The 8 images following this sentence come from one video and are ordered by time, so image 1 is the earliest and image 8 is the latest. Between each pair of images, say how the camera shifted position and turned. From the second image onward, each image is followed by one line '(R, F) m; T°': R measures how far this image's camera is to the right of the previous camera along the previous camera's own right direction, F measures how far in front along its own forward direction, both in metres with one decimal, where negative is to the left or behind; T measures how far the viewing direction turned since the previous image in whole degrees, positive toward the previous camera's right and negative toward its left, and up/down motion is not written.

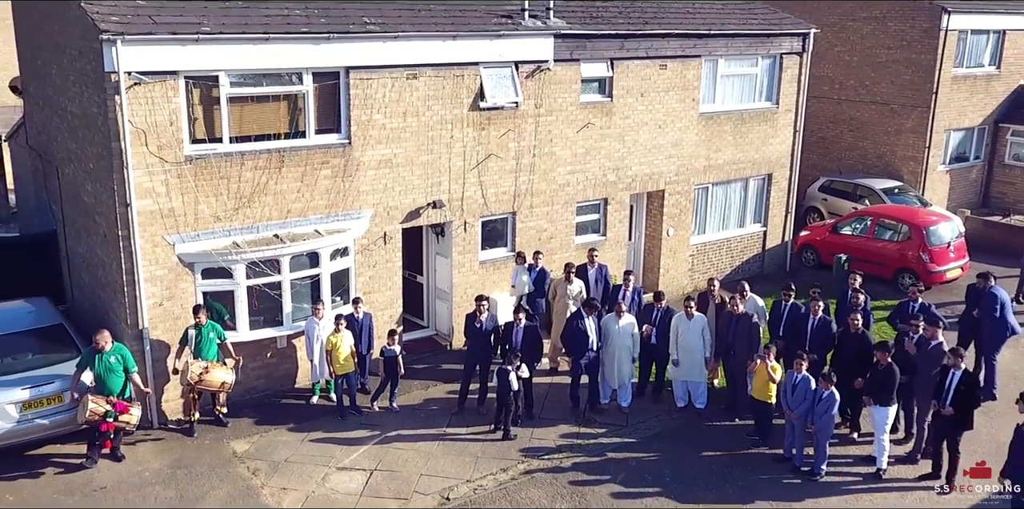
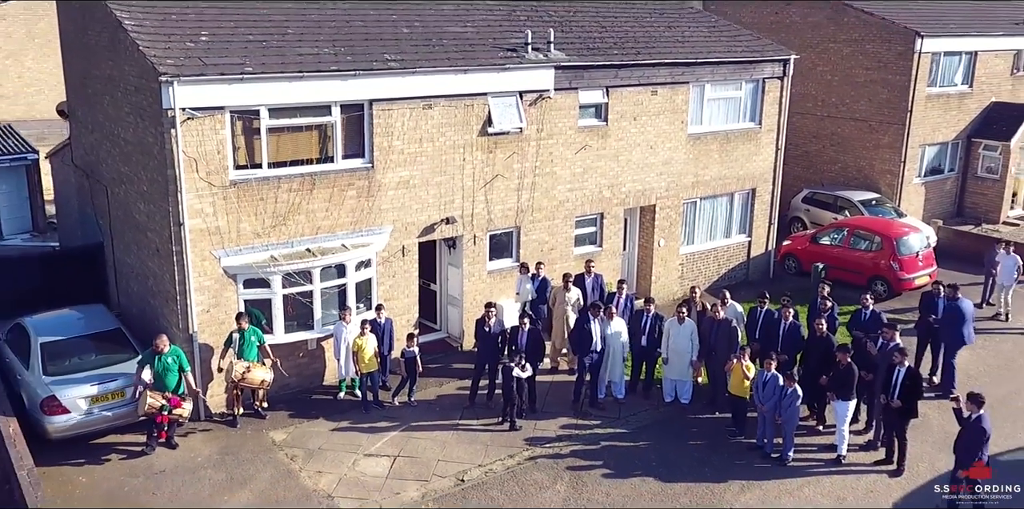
(-0.1, -1.4) m; 0°
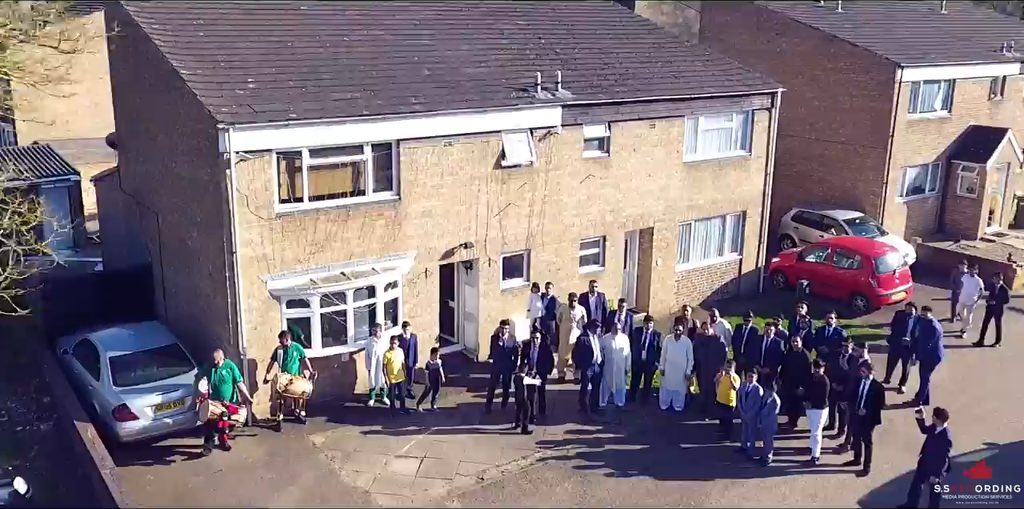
(-0.1, -1.6) m; 0°
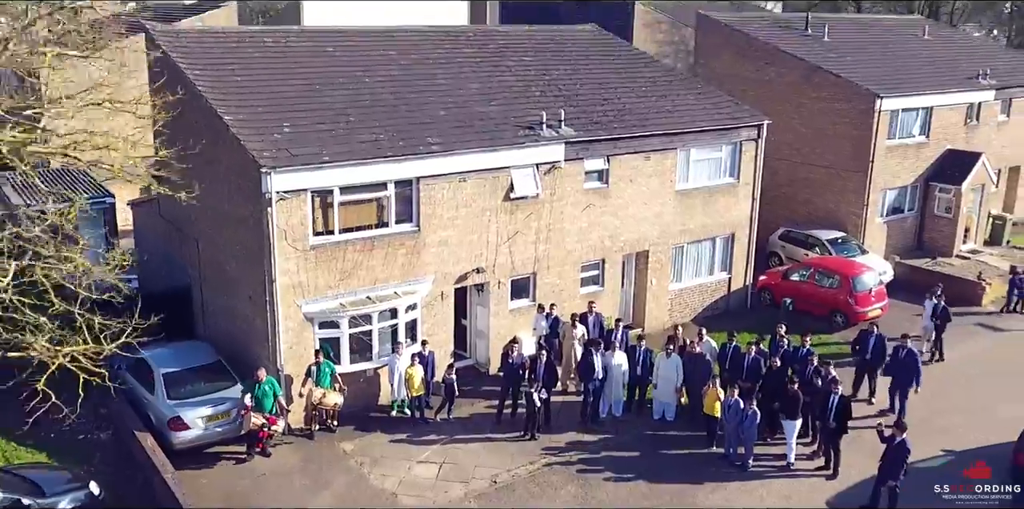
(-0.1, -1.7) m; 0°
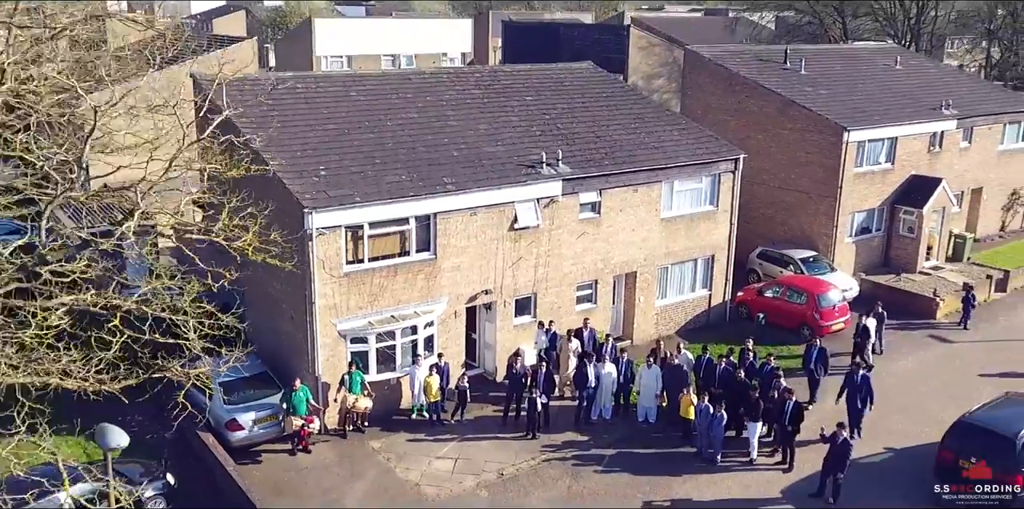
(0.0, -2.6) m; 0°
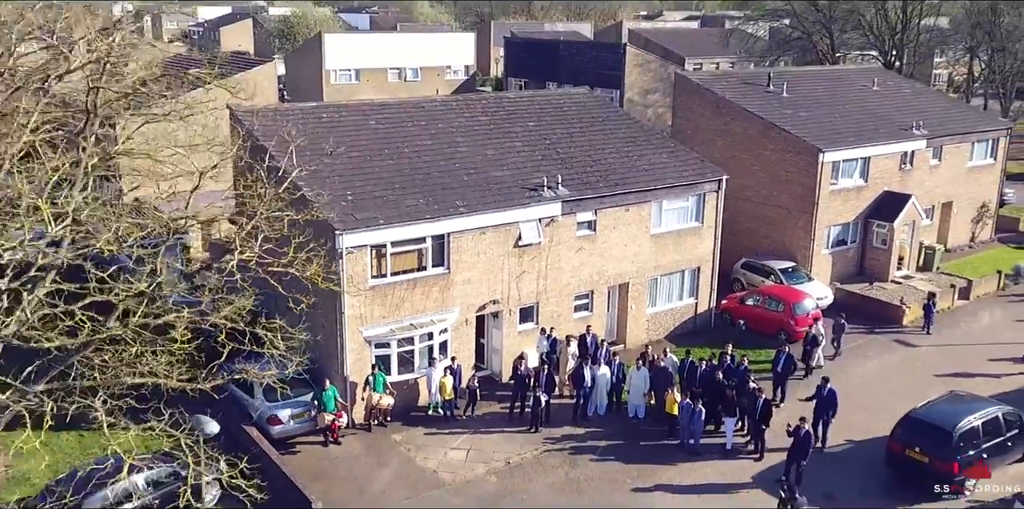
(-0.1, -2.5) m; 0°
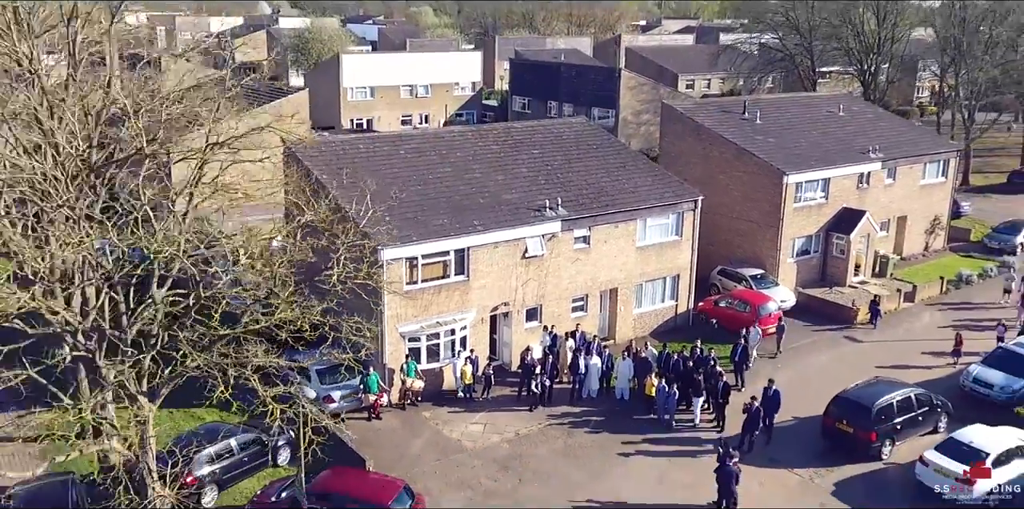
(-0.1, -4.7) m; 0°
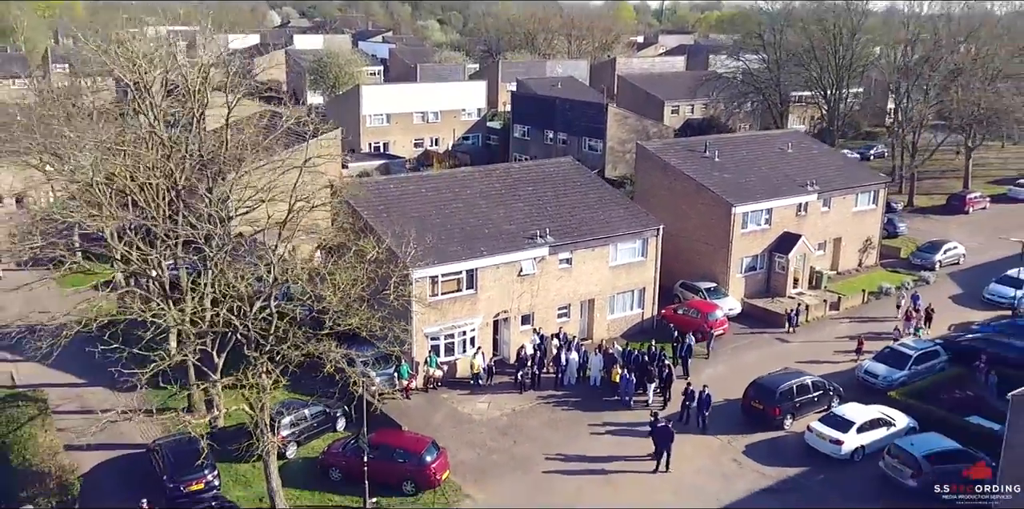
(+0.1, -7.9) m; 0°
